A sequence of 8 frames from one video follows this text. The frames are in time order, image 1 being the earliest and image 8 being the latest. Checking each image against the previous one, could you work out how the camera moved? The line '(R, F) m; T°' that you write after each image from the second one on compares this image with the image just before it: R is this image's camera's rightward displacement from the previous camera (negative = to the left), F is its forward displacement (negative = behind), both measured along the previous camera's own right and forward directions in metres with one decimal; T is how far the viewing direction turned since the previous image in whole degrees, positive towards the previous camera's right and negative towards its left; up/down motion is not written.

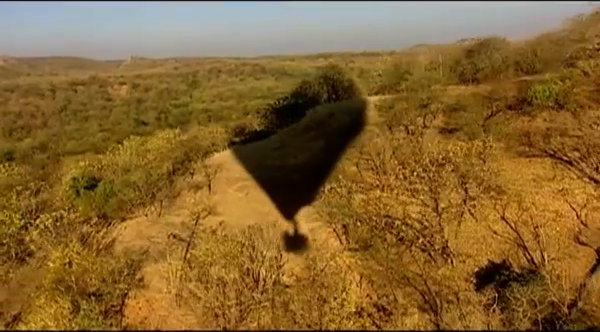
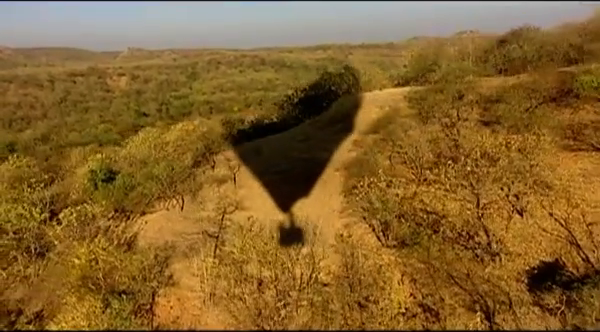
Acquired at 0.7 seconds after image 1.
(-1.1, +0.7) m; 0°
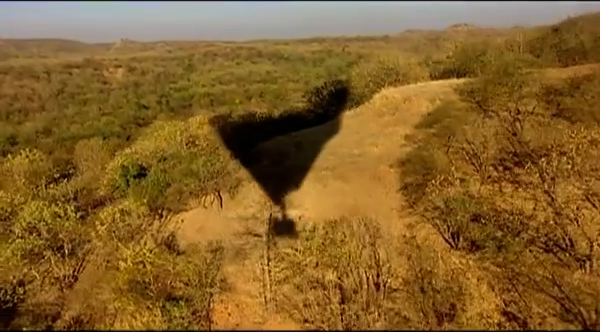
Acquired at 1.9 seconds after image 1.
(-1.9, +1.2) m; +1°
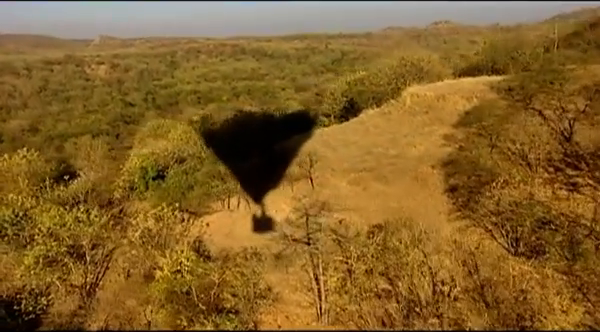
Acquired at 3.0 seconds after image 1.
(-1.8, +1.0) m; +2°
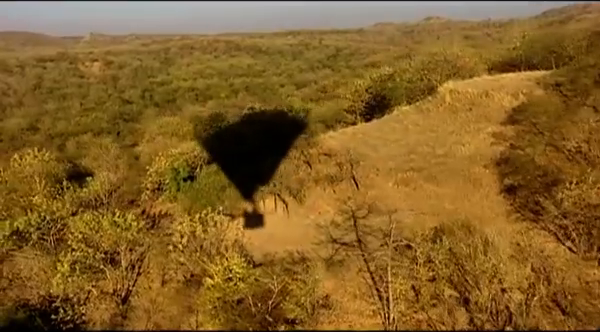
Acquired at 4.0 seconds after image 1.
(-1.6, +0.8) m; +1°
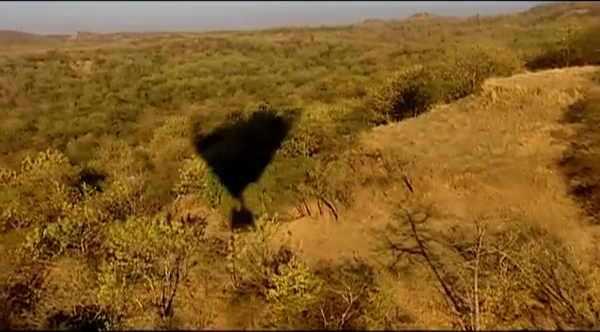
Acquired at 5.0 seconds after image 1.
(-1.9, +0.9) m; +1°
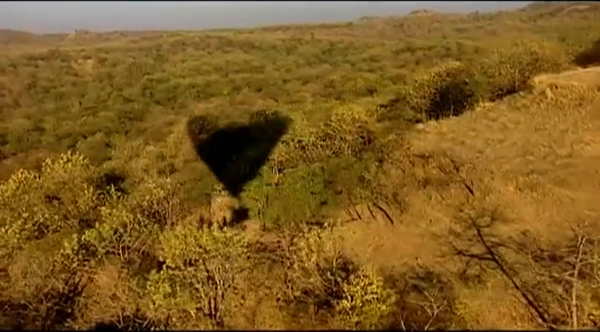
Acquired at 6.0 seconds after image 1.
(-1.7, +0.8) m; 0°
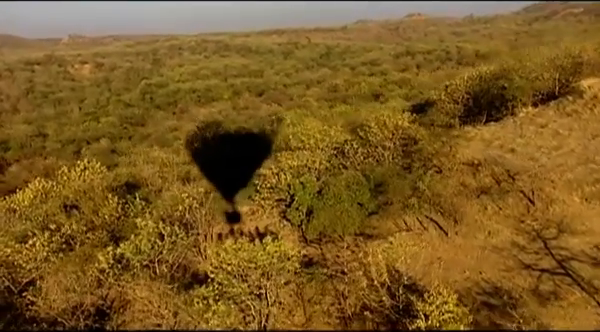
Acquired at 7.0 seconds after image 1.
(-1.6, +0.9) m; +1°
